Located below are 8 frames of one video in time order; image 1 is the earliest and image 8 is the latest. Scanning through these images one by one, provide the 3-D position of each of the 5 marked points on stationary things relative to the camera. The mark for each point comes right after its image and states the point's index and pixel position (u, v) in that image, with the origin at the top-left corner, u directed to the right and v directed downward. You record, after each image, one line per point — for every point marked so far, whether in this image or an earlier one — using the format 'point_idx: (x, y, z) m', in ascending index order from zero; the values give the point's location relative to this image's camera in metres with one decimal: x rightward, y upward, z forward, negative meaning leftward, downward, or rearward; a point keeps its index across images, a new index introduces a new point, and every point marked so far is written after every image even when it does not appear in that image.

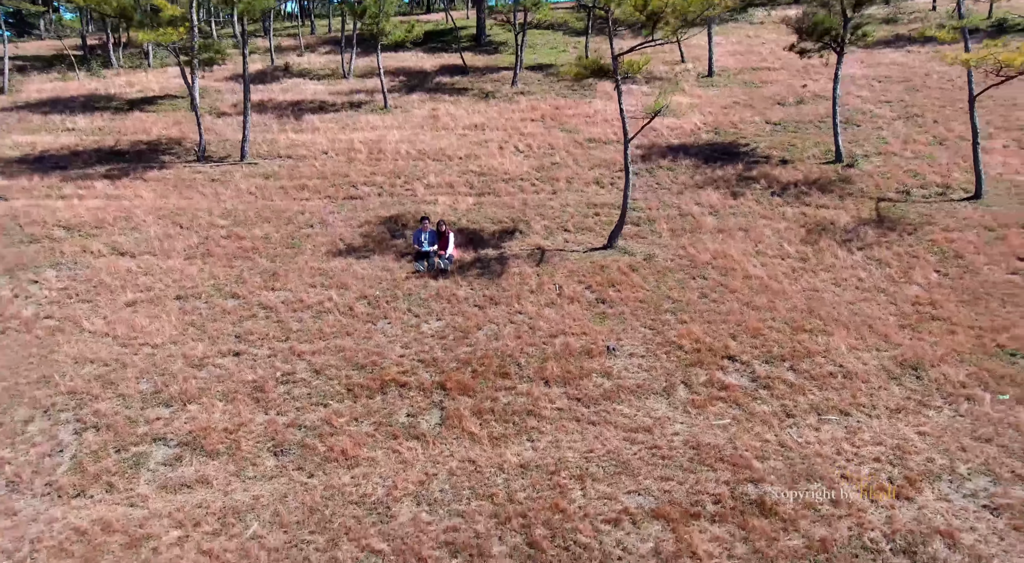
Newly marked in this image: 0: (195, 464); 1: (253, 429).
0: (-4.7, -2.7, +13.4) m
1: (-4.1, -2.3, +14.2) m
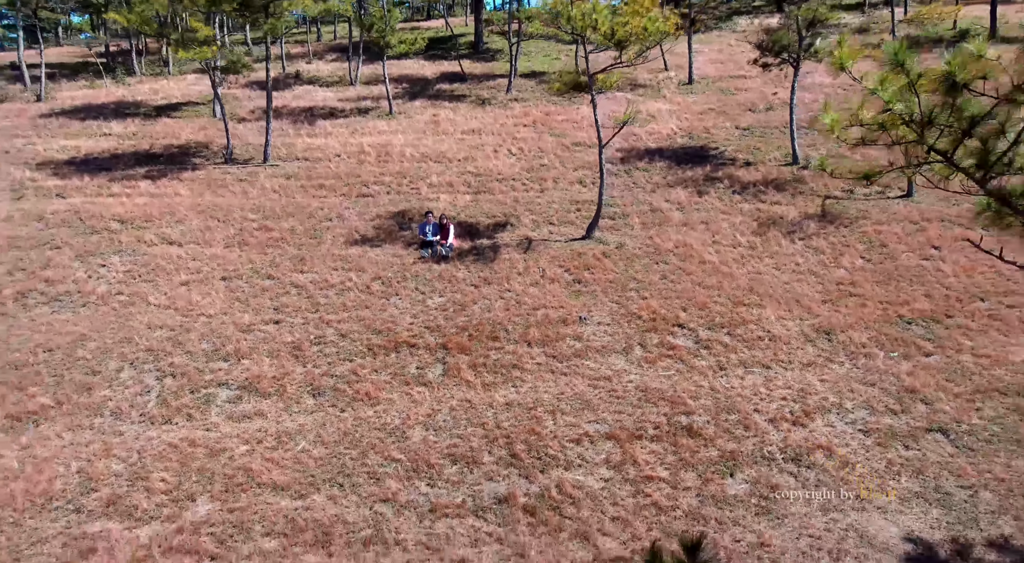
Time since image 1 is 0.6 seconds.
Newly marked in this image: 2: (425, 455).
0: (-4.9, -2.3, +17.3) m
1: (-4.3, -1.9, +18.1) m
2: (-1.5, -2.9, +15.5) m
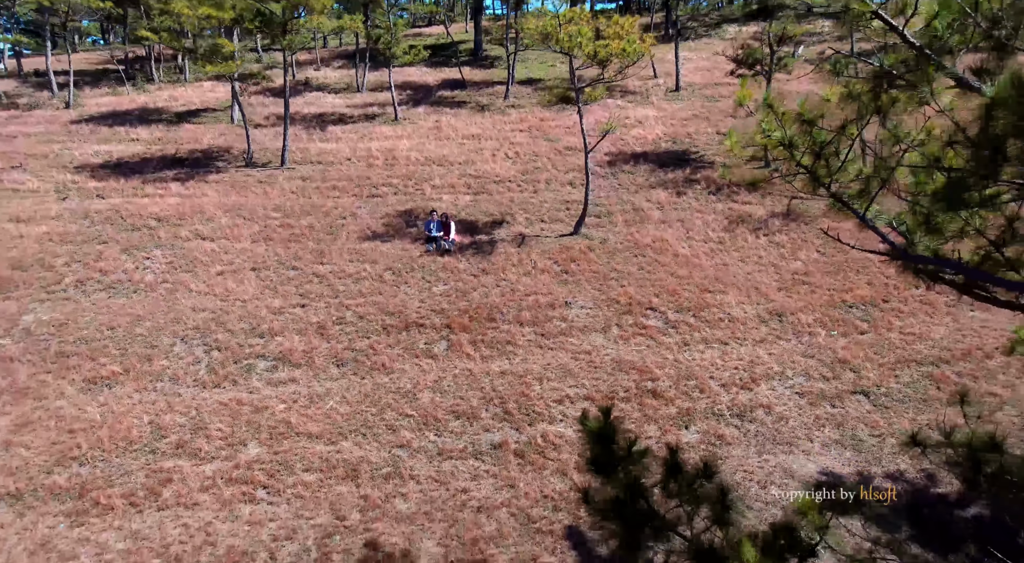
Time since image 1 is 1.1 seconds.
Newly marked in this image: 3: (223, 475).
0: (-5.1, -2.0, +20.6) m
1: (-4.4, -1.6, +21.4) m
2: (-1.6, -2.6, +18.7) m
3: (-5.1, -3.5, +16.2) m
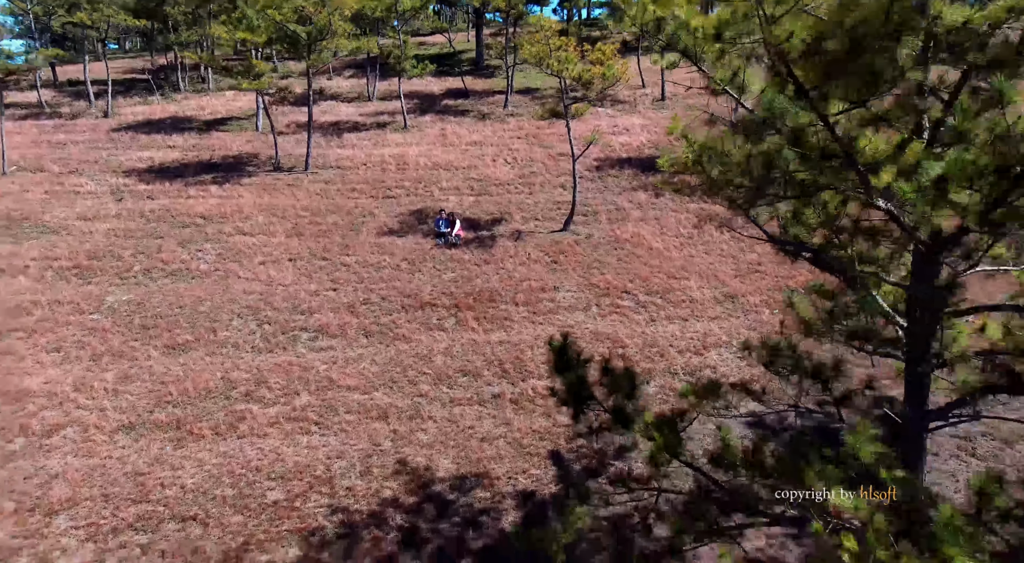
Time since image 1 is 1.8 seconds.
0: (-5.2, -1.6, +25.4) m
1: (-4.5, -1.2, +26.1) m
2: (-1.7, -2.2, +23.5) m
3: (-5.2, -3.1, +21.0) m
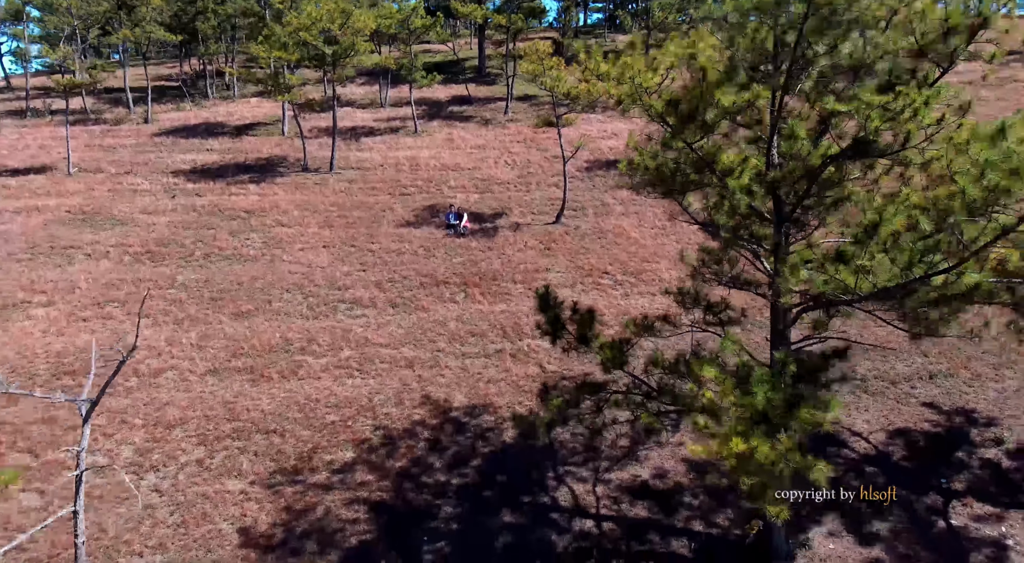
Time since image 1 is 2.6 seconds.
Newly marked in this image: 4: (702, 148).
0: (-5.2, -1.0, +31.2) m
1: (-4.6, -0.6, +32.0) m
2: (-1.7, -1.6, +29.3) m
3: (-5.3, -2.5, +26.9) m
4: (+3.2, +2.3, +15.4) m
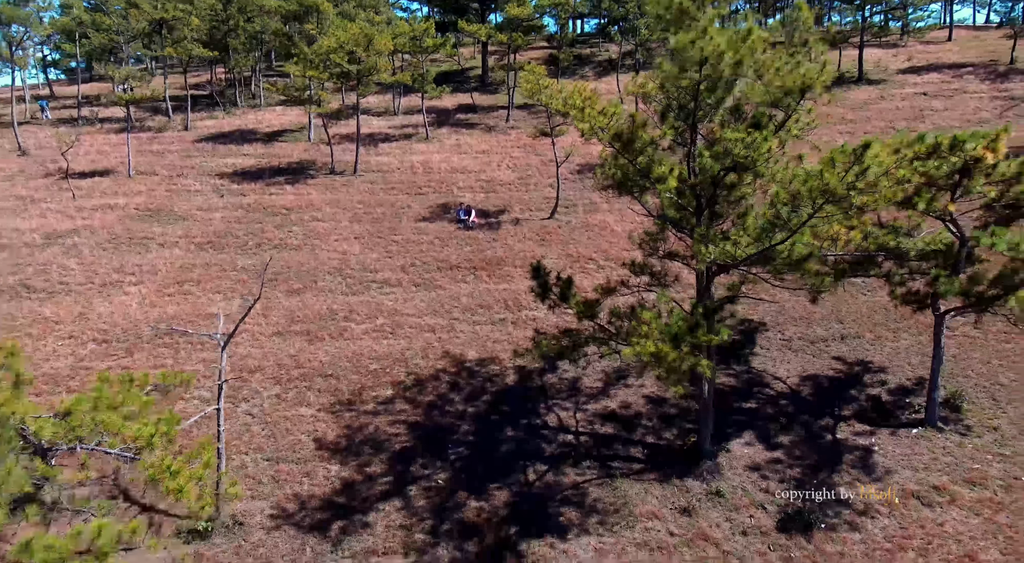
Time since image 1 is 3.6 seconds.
0: (-5.1, -0.3, +38.2) m
1: (-4.5, +0.1, +39.0) m
2: (-1.7, -0.9, +36.4) m
3: (-5.2, -1.8, +33.9) m
4: (+3.2, +2.9, +22.4) m
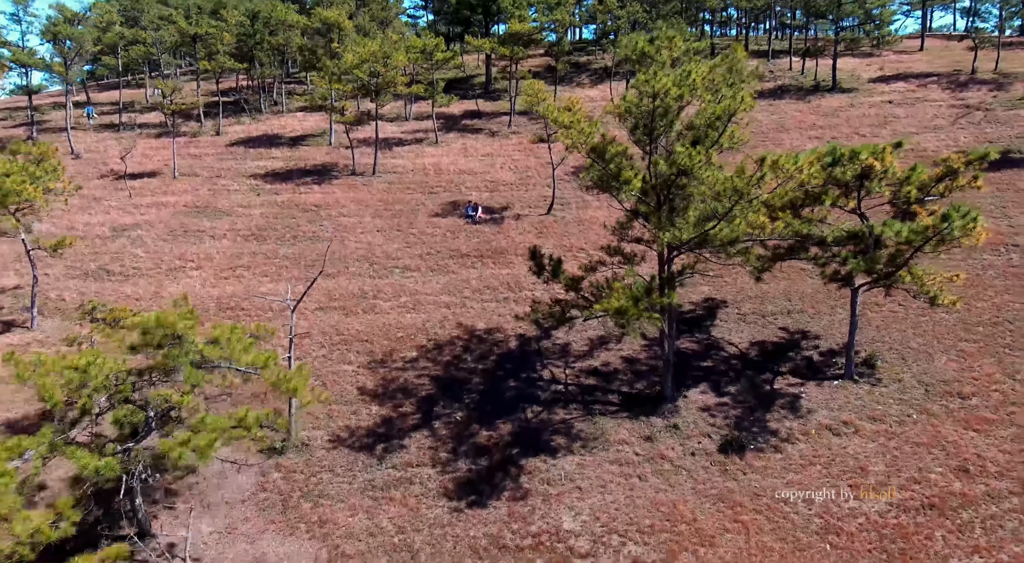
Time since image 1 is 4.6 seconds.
0: (-5.1, +0.4, +45.0) m
1: (-4.4, +0.8, +45.7) m
2: (-1.6, -0.2, +43.1) m
3: (-5.1, -1.1, +40.6) m
4: (+3.3, +3.6, +29.1) m
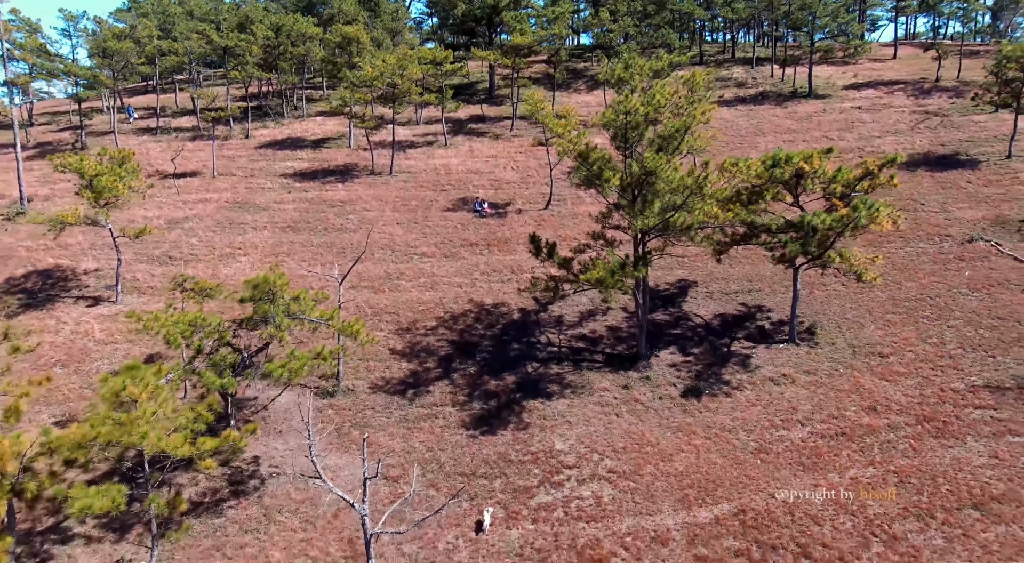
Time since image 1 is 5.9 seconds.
0: (-4.9, +1.3, +52.2) m
1: (-4.3, +1.7, +53.0) m
2: (-1.4, +0.7, +50.3) m
3: (-5.0, -0.3, +47.9) m
4: (+3.4, +4.4, +36.4) m
